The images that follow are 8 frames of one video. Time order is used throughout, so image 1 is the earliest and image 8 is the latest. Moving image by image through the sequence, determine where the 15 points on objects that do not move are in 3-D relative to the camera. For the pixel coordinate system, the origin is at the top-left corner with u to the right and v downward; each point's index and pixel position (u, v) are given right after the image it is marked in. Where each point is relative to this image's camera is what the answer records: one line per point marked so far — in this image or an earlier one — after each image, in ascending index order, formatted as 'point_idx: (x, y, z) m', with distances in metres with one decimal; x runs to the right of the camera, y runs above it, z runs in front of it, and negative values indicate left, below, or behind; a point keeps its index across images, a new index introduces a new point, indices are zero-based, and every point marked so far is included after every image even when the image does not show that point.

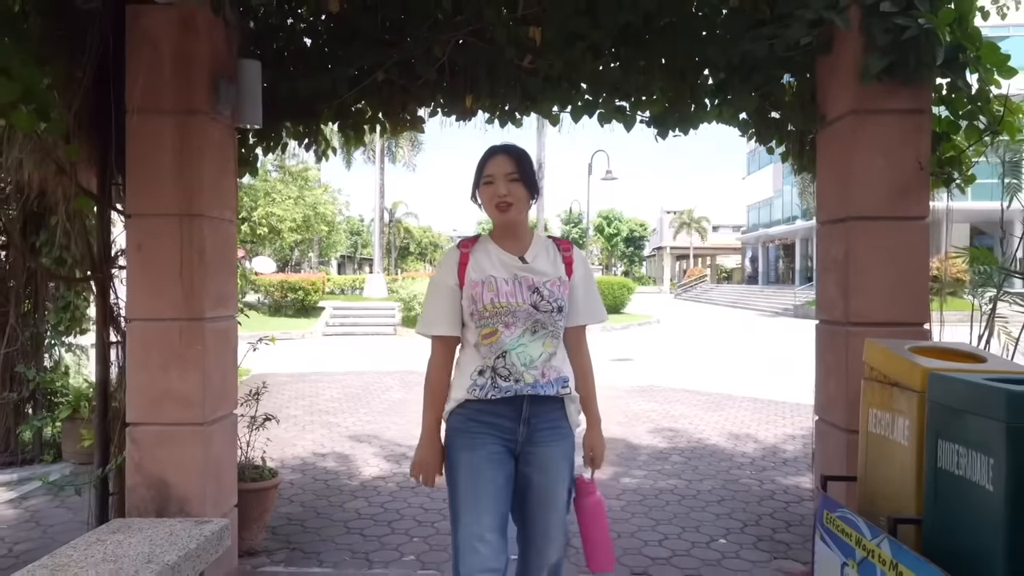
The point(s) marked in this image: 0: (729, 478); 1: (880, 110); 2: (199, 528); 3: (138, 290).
0: (+1.5, -1.3, +5.2) m
1: (+1.4, +0.7, +2.9) m
2: (-1.1, -0.9, +2.7) m
3: (-1.5, 0.0, +3.0) m
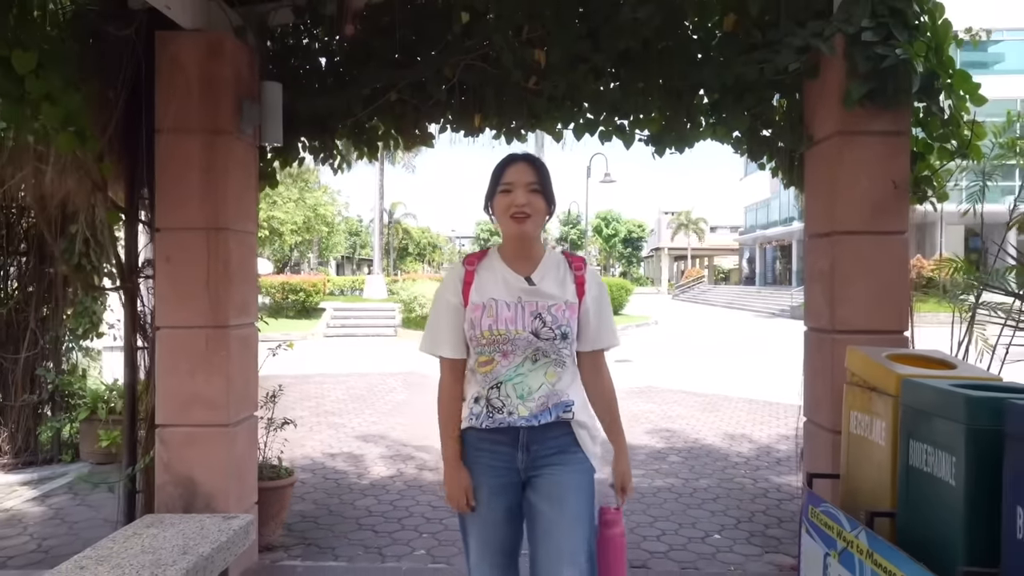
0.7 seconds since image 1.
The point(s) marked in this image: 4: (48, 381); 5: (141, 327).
0: (+1.5, -1.3, +5.4) m
1: (+1.4, +0.6, +3.1) m
2: (-1.1, -0.9, +2.9) m
3: (-1.5, 0.0, +3.2) m
4: (-3.3, -0.7, +5.4) m
5: (-1.7, -0.2, +3.5) m
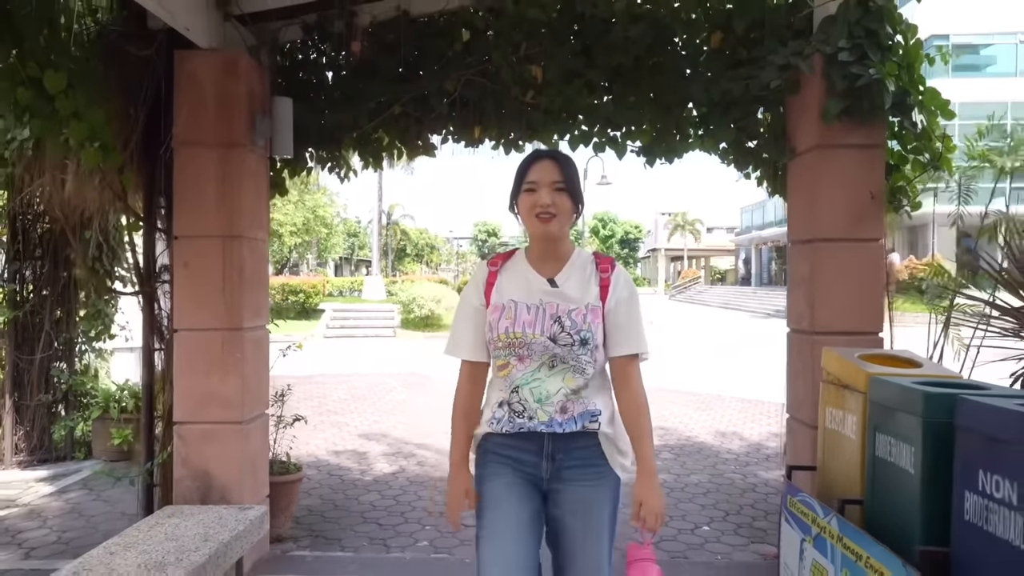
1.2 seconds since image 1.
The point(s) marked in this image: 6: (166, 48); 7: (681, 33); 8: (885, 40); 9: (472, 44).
0: (+1.5, -1.4, +5.6) m
1: (+1.4, +0.6, +3.3) m
2: (-1.1, -0.9, +3.1) m
3: (-1.5, -0.1, +3.4) m
4: (-3.3, -0.7, +5.5) m
5: (-1.7, -0.2, +3.6) m
6: (-1.5, +1.1, +3.4) m
7: (+0.8, +1.3, +3.8) m
8: (+1.6, +1.1, +3.2) m
9: (-0.2, +1.2, +3.9) m
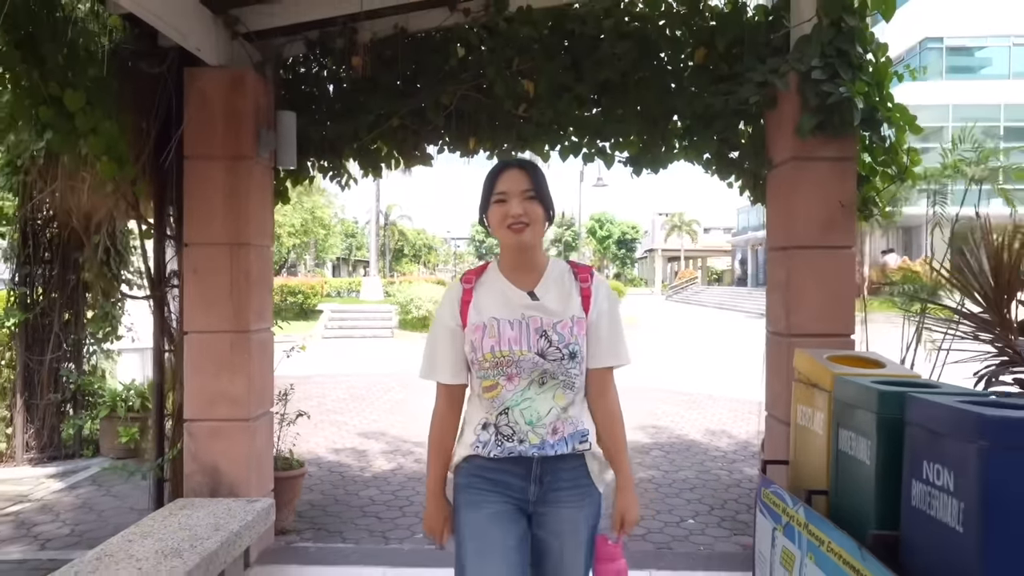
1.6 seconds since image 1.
0: (+1.5, -1.4, +5.8) m
1: (+1.4, +0.6, +3.5) m
2: (-1.1, -0.9, +3.3) m
3: (-1.5, -0.1, +3.6) m
4: (-3.4, -0.7, +5.7) m
5: (-1.7, -0.2, +3.8) m
6: (-1.6, +1.1, +3.6) m
7: (+0.8, +1.3, +4.0) m
8: (+1.6, +1.0, +3.4) m
9: (-0.2, +1.2, +4.1) m
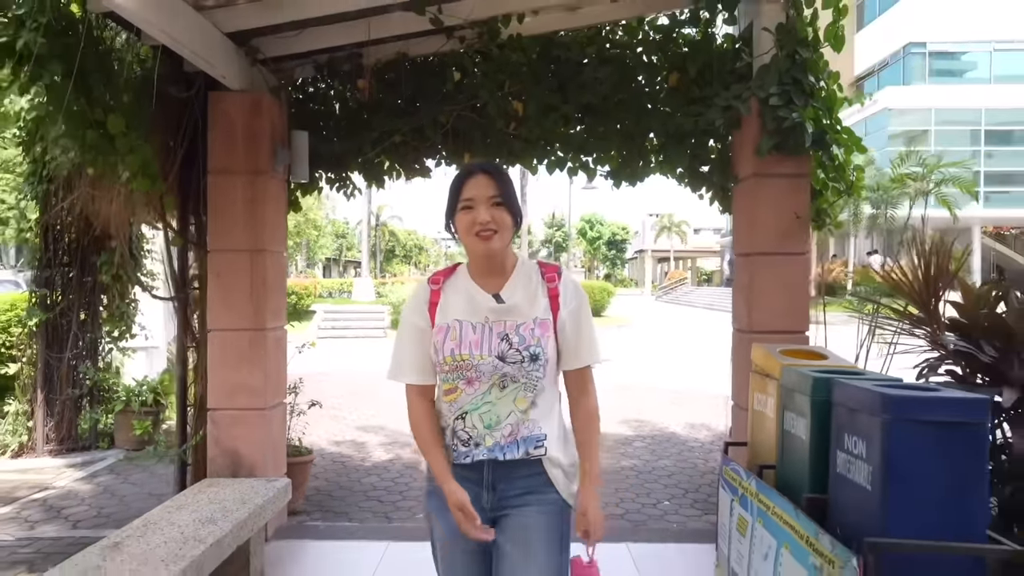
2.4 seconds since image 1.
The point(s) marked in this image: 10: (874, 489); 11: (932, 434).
0: (+1.4, -1.4, +6.2) m
1: (+1.4, +0.6, +3.9) m
2: (-1.2, -1.0, +3.7) m
3: (-1.6, -0.1, +4.0) m
4: (-3.4, -0.7, +6.1) m
5: (-1.8, -0.2, +4.2) m
6: (-1.6, +1.0, +4.0) m
7: (+0.8, +1.2, +4.4) m
8: (+1.5, +1.0, +3.8) m
9: (-0.3, +1.2, +4.5) m
10: (+1.1, -0.6, +2.3) m
11: (+1.2, -0.4, +2.2) m
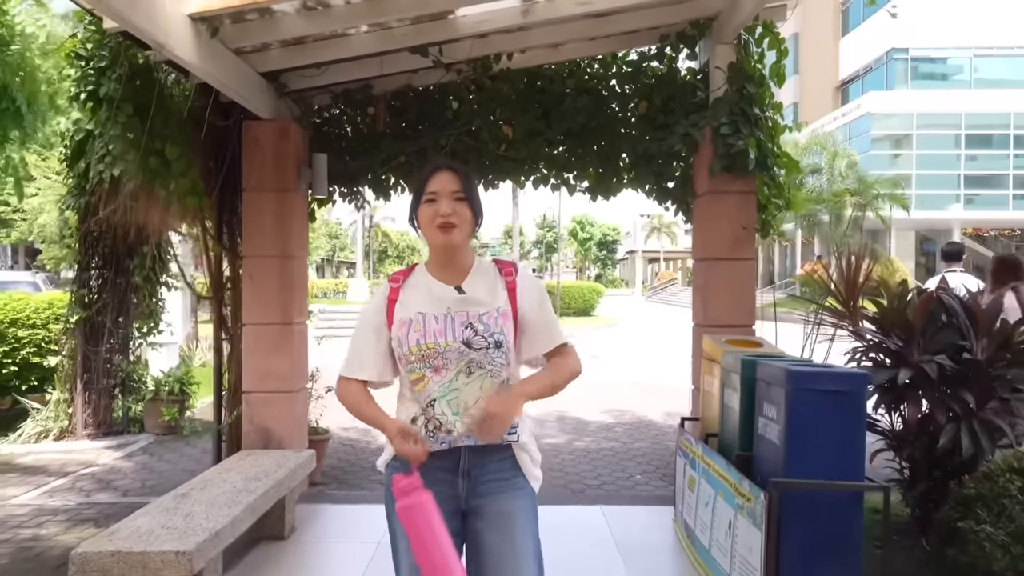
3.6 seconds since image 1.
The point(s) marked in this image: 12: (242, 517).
0: (+1.3, -1.4, +6.9) m
1: (+1.3, +0.6, +4.6) m
2: (-1.2, -1.0, +4.4) m
3: (-1.6, -0.1, +4.6) m
4: (-3.5, -0.7, +6.7) m
5: (-1.9, -0.2, +4.9) m
6: (-1.7, +1.0, +4.6) m
7: (+0.7, +1.2, +5.1) m
8: (+1.5, +1.0, +4.5) m
9: (-0.4, +1.2, +5.2) m
10: (+1.1, -0.6, +3.0) m
11: (+1.2, -0.4, +2.9) m
12: (-1.1, -1.0, +3.2) m
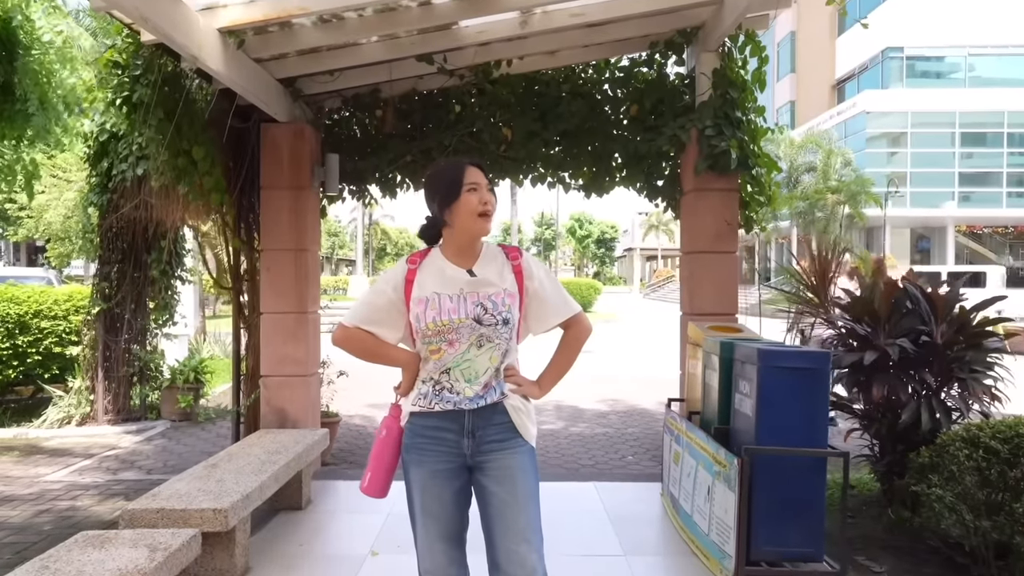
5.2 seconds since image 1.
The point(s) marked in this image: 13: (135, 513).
0: (+1.3, -1.3, +7.3) m
1: (+1.3, +0.7, +5.0) m
2: (-1.2, -0.9, +4.7) m
3: (-1.6, 0.0, +5.0) m
4: (-3.5, -0.7, +7.1) m
5: (-1.9, -0.2, +5.2) m
6: (-1.7, +1.1, +5.0) m
7: (+0.7, +1.3, +5.4) m
8: (+1.4, +1.1, +4.9) m
9: (-0.4, +1.3, +5.5) m
10: (+1.1, -0.6, +3.3) m
11: (+1.2, -0.4, +3.3) m
12: (-1.1, -0.9, +3.5) m
13: (-1.5, -0.9, +3.0) m
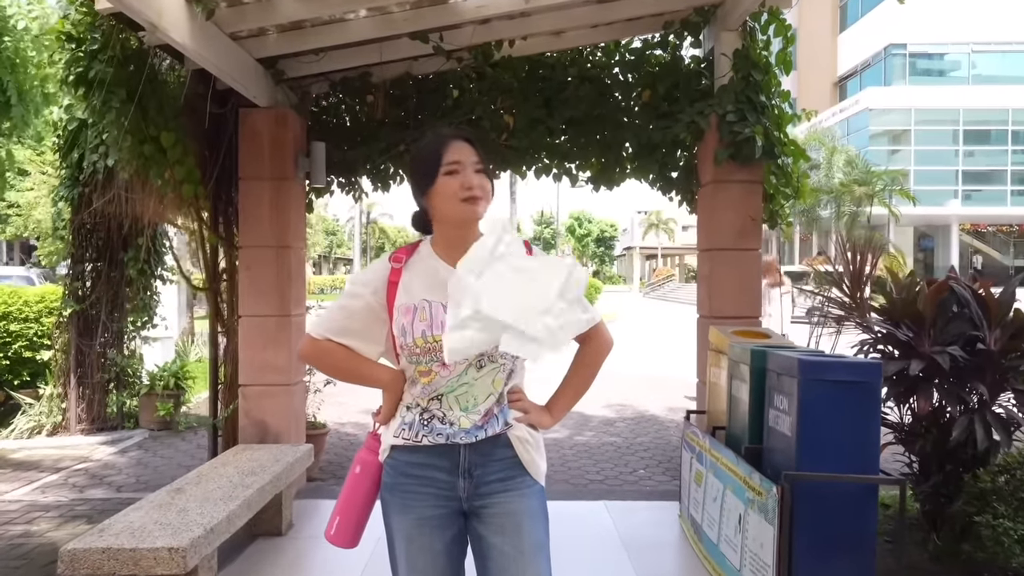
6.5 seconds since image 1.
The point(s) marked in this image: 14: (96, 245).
0: (+1.3, -1.3, +6.8) m
1: (+1.3, +0.6, +4.5) m
2: (-1.2, -0.9, +4.3) m
3: (-1.6, -0.1, +4.5) m
4: (-3.5, -0.7, +6.6) m
5: (-1.8, -0.2, +4.8) m
6: (-1.7, +1.1, +4.5) m
7: (+0.7, +1.3, +5.0) m
8: (+1.5, +1.1, +4.5) m
9: (-0.4, +1.3, +5.1) m
10: (+1.1, -0.6, +2.9) m
11: (+1.2, -0.4, +2.8) m
12: (-1.1, -0.9, +3.1) m
13: (-1.5, -0.9, +2.6) m
14: (-3.5, +0.4, +6.3) m
